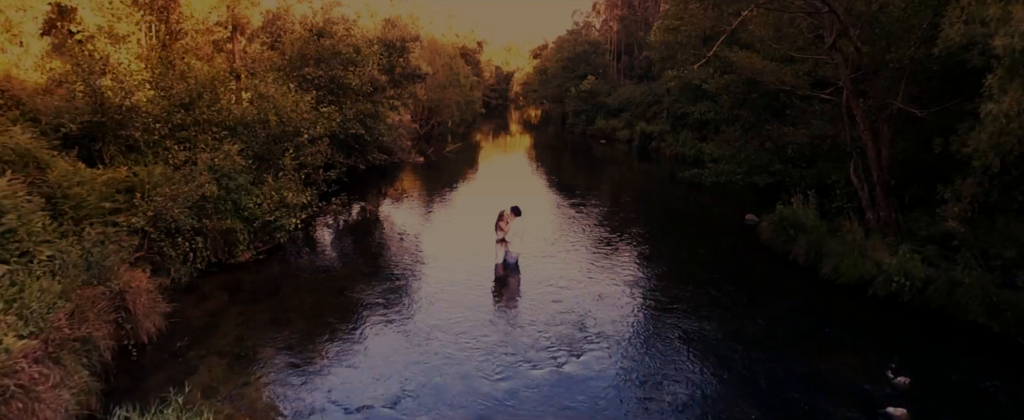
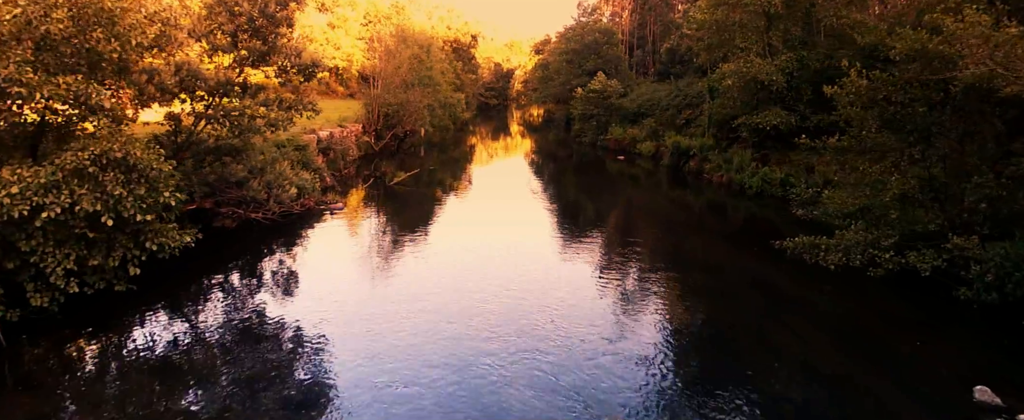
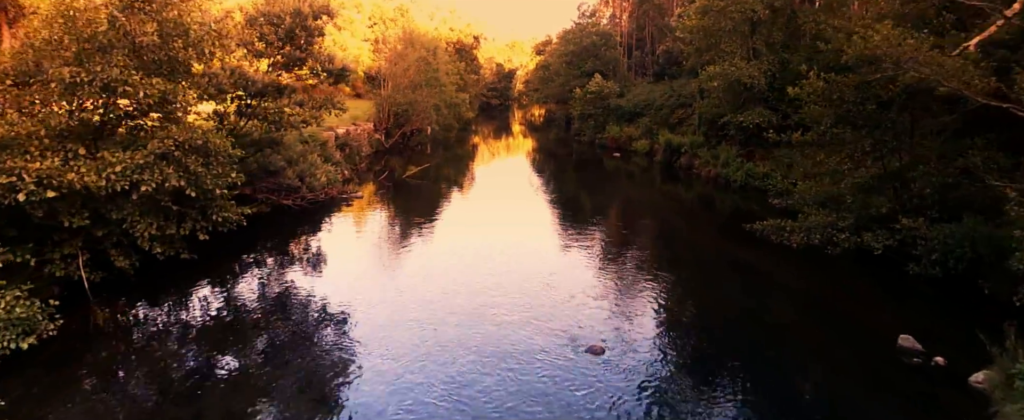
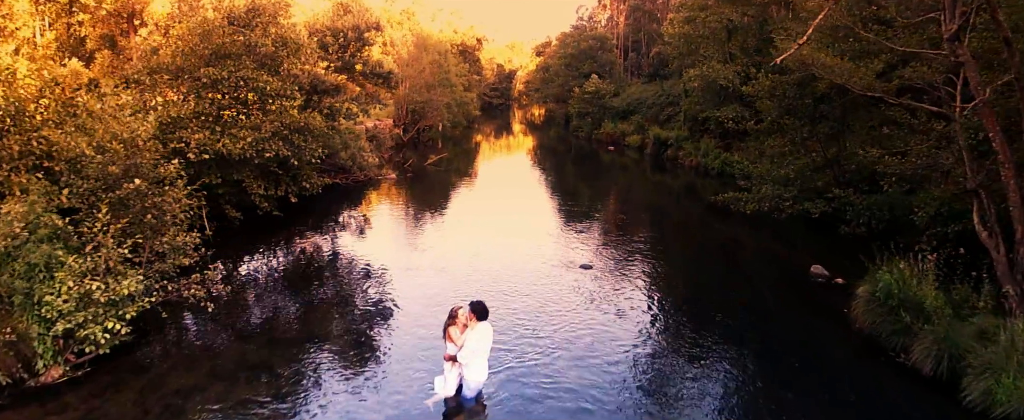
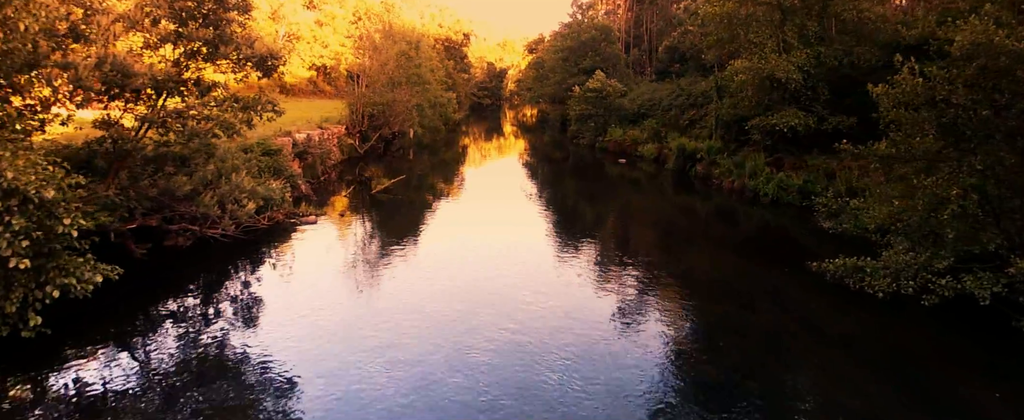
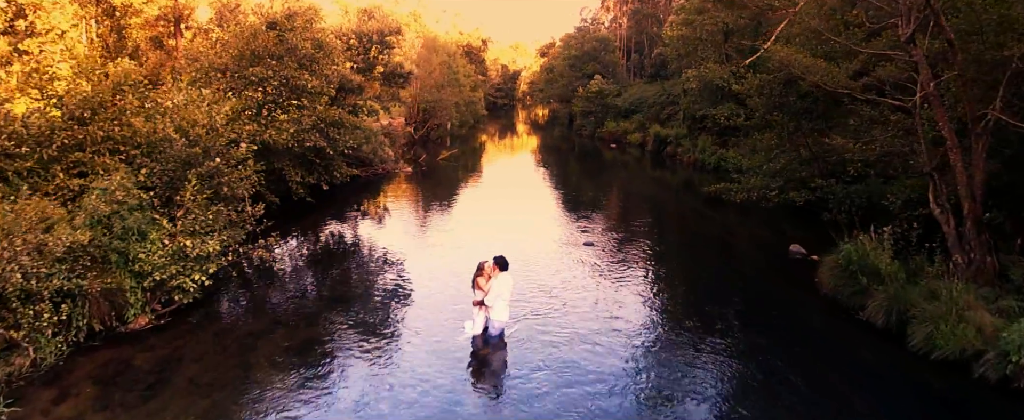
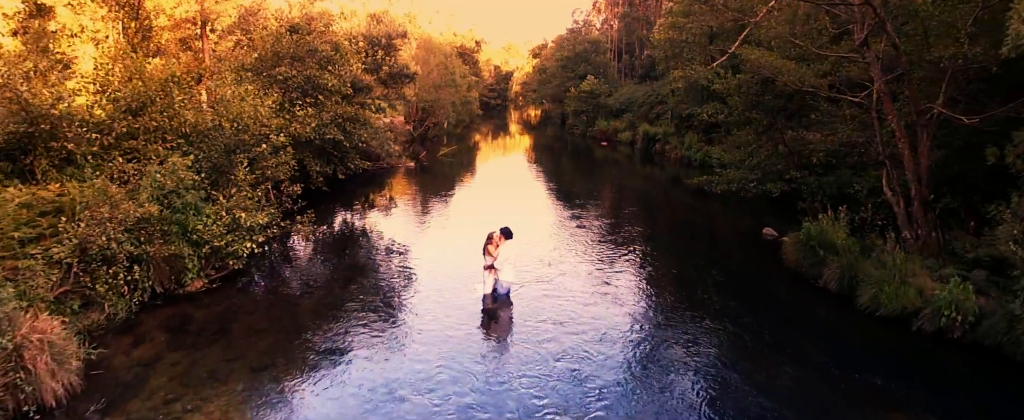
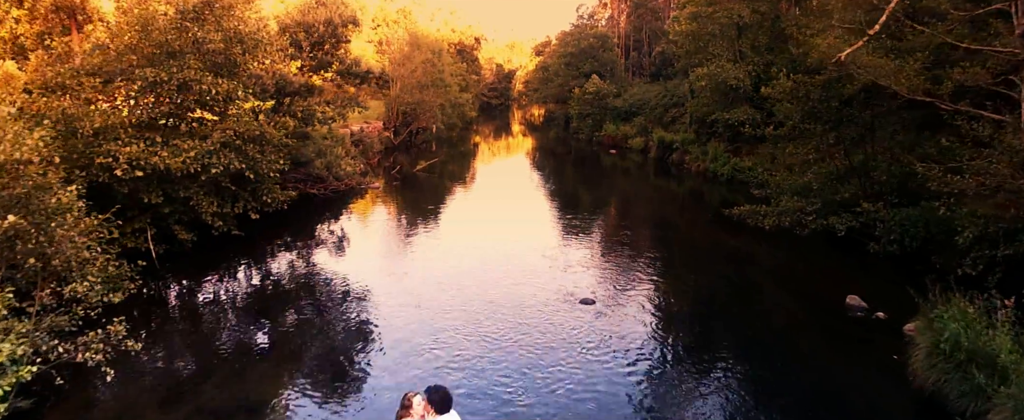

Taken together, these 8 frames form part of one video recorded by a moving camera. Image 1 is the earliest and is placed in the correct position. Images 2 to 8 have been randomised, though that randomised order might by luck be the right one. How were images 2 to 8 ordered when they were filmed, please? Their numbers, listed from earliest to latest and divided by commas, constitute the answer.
7, 6, 4, 8, 3, 2, 5
